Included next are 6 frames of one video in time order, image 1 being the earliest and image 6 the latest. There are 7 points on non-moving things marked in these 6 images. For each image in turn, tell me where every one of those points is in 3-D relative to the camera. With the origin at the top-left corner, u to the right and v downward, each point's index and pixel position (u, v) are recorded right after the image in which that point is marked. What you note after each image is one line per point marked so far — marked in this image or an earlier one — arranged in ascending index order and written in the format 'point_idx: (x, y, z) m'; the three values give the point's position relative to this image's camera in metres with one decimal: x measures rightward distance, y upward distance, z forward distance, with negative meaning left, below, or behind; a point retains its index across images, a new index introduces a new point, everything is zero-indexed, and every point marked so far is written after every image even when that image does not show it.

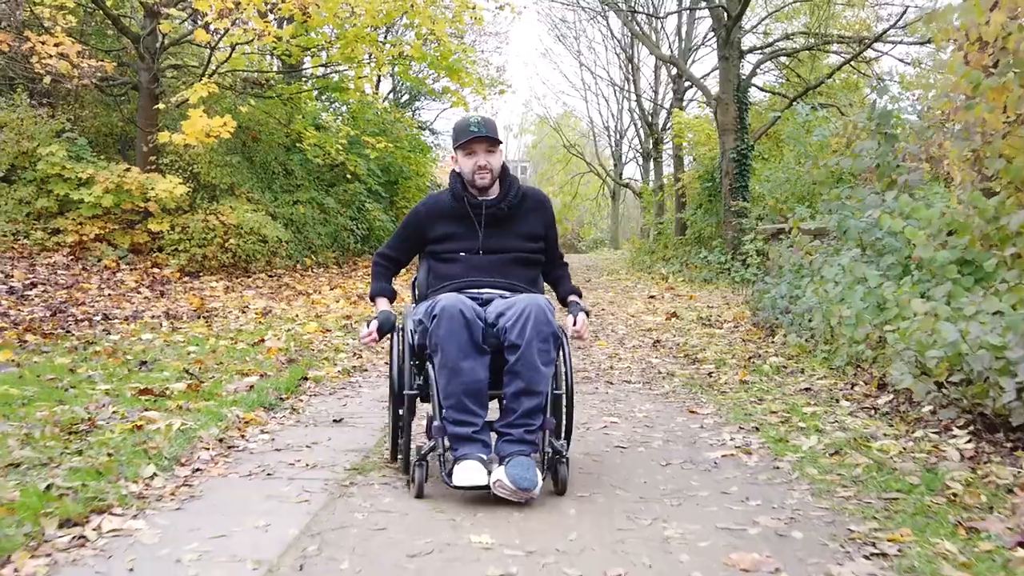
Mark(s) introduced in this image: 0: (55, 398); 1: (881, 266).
0: (-2.1, -0.5, +5.0) m
1: (+2.1, +0.1, +5.9) m
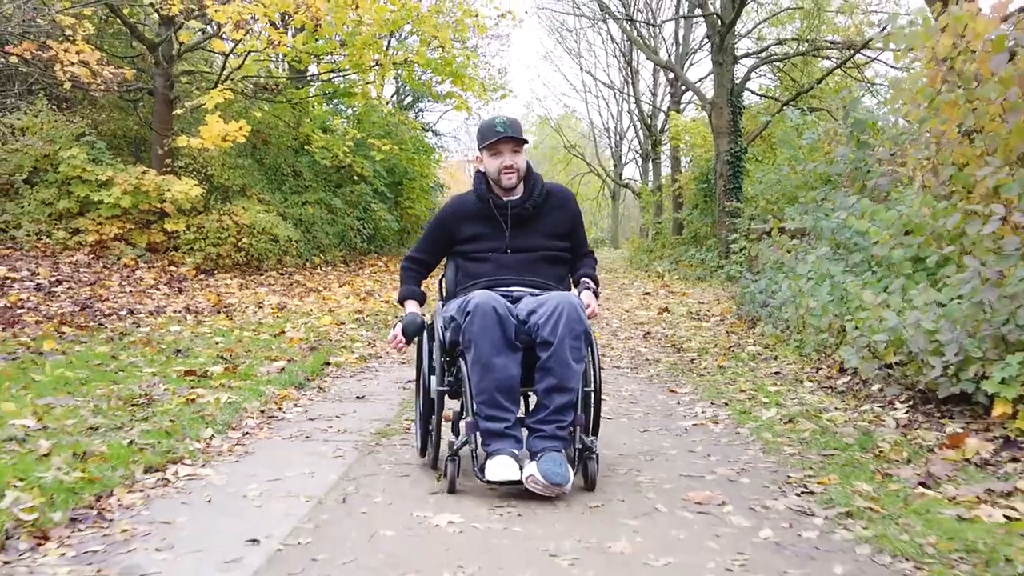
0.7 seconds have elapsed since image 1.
0: (-2.1, -0.5, +5.7) m
1: (+2.1, +0.2, +6.5) m
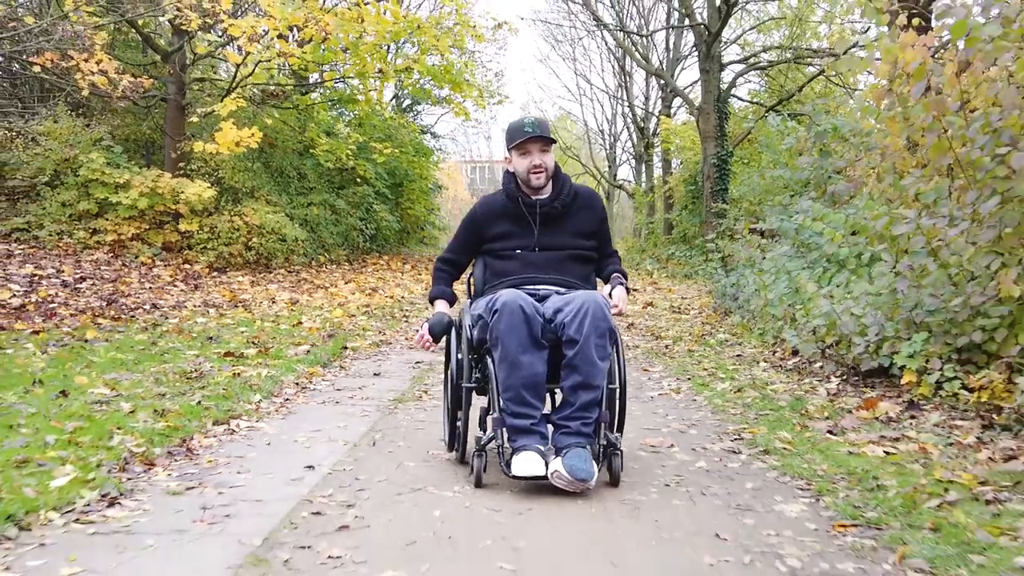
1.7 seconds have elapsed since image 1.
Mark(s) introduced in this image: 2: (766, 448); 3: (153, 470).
0: (-2.2, -0.4, +6.5) m
1: (+2.0, +0.2, +7.4) m
2: (+0.9, -0.6, +3.9) m
3: (-1.2, -0.6, +3.5) m
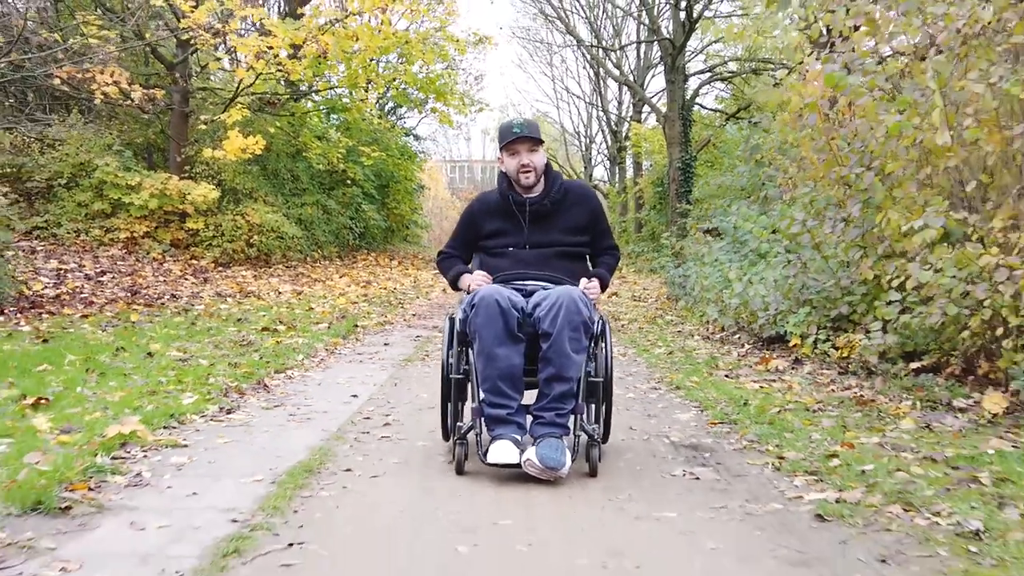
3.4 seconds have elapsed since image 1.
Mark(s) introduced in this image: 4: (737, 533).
0: (-2.3, -0.3, +8.0) m
1: (+1.9, +0.3, +9.0) m
2: (+0.9, -0.5, +5.5) m
3: (-1.2, -0.5, +5.0) m
4: (+0.6, -0.7, +2.8) m
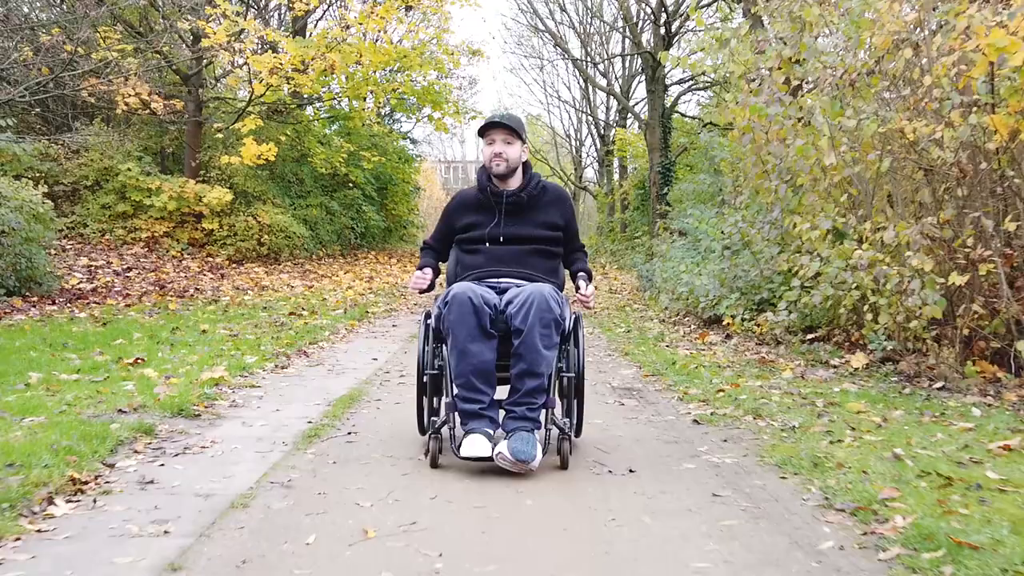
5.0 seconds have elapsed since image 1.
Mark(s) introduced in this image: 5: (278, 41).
0: (-2.4, -0.3, +9.5) m
1: (+1.8, +0.4, +10.5) m
2: (+0.8, -0.4, +7.0) m
3: (-1.3, -0.4, +6.5) m
4: (+0.5, -0.6, +4.3) m
5: (-3.7, +3.9, +16.8) m
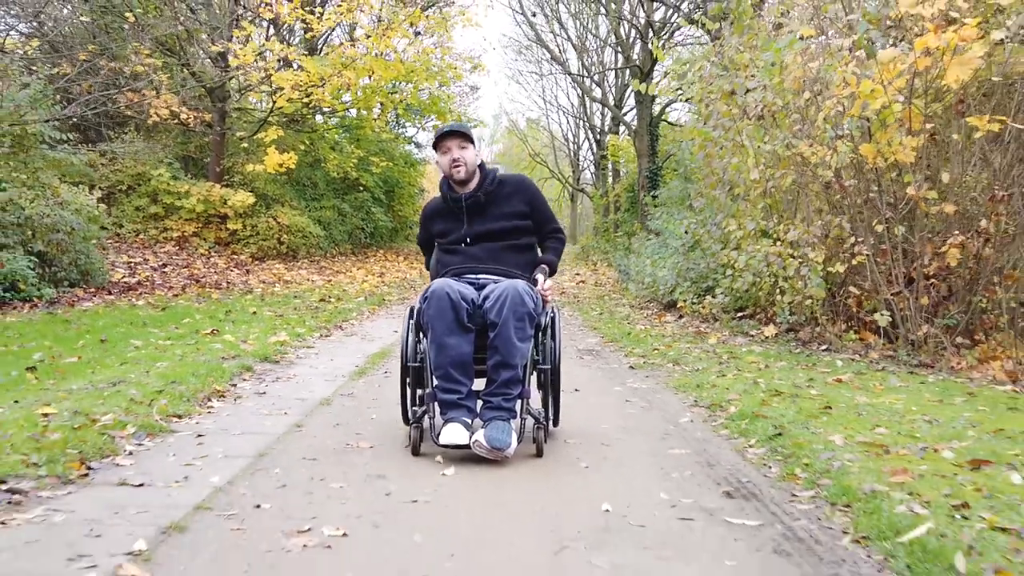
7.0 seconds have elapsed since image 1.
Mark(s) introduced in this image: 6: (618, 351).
0: (-2.5, -0.2, +11.3) m
1: (+1.7, +0.5, +12.2) m
2: (+0.7, -0.3, +8.7) m
3: (-1.4, -0.3, +8.3) m
4: (+0.4, -0.5, +6.1) m
5: (-3.8, +4.0, +18.6) m
6: (+0.7, -0.4, +7.2) m
